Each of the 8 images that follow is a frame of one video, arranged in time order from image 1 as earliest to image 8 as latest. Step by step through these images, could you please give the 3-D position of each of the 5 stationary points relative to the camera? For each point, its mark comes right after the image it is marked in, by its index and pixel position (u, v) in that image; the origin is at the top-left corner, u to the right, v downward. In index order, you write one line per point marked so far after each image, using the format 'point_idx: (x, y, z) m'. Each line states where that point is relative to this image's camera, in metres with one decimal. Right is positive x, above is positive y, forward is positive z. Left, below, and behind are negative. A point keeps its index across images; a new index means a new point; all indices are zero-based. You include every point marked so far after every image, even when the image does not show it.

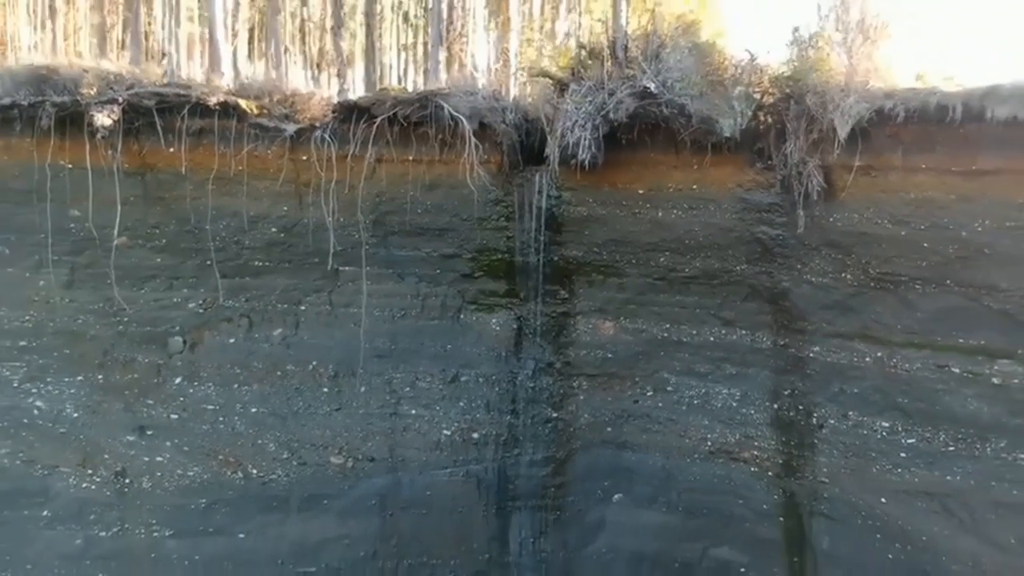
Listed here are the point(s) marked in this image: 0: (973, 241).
0: (+1.0, +0.1, +2.0) m
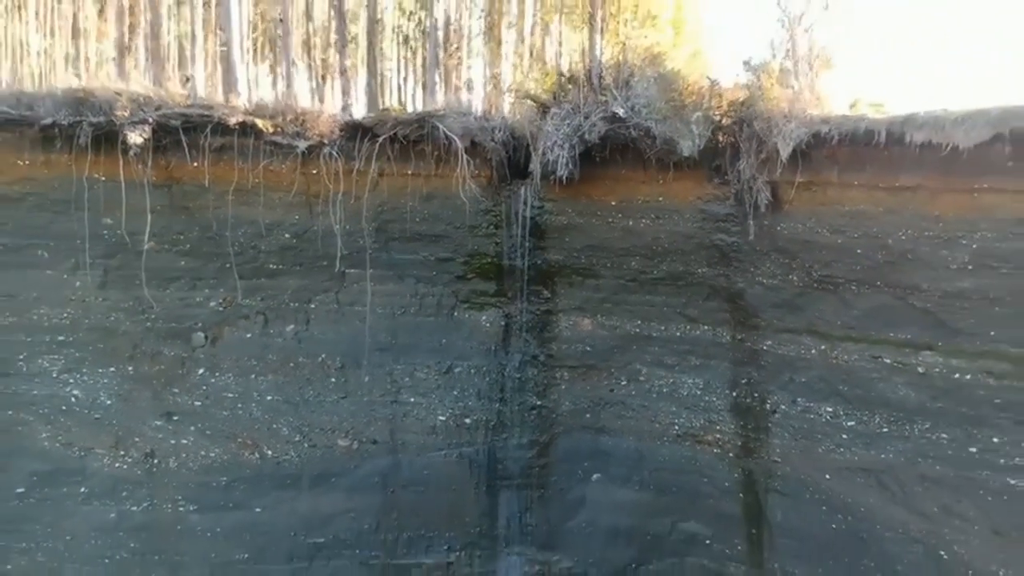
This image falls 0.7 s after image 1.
0: (+0.9, +0.1, +2.3) m
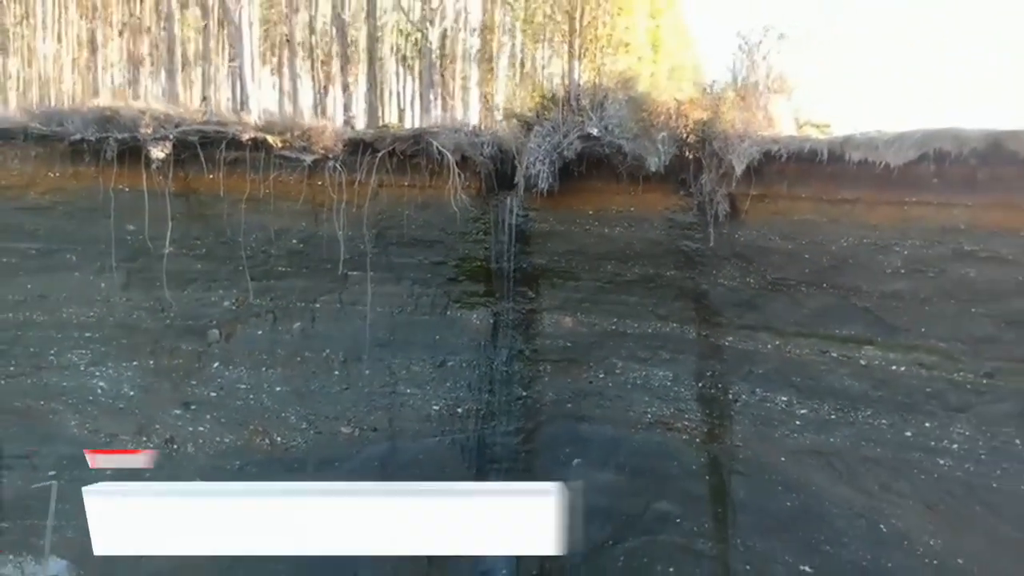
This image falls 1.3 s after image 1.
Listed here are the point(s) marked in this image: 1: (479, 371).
0: (+0.9, +0.1, +2.6) m
1: (-0.1, -0.3, +3.2) m
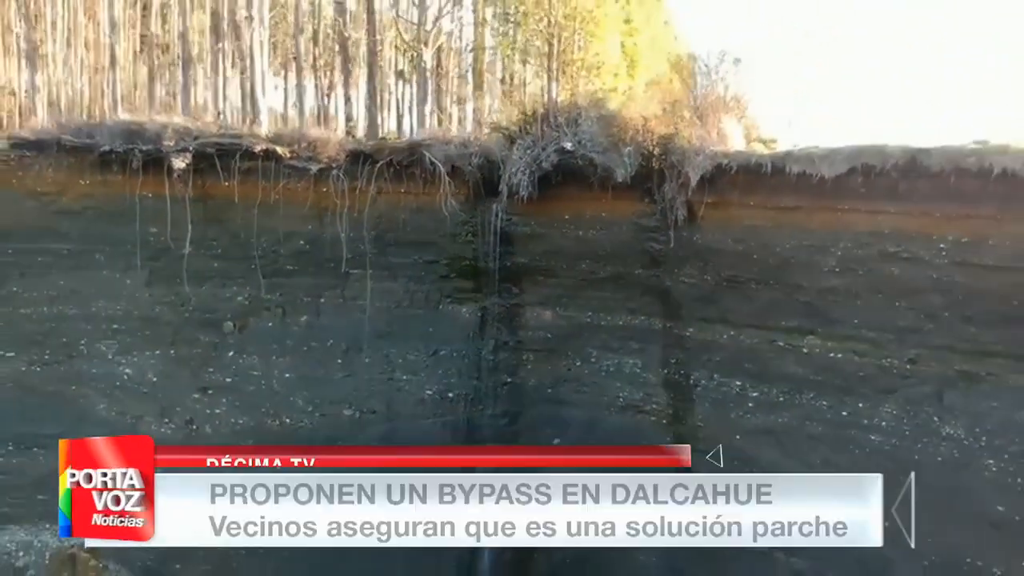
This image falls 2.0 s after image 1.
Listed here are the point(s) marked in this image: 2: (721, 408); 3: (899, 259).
0: (+0.8, +0.1, +3.0) m
1: (-0.2, -0.3, +3.5) m
2: (+0.7, -0.4, +3.2) m
3: (+1.1, +0.1, +2.7) m
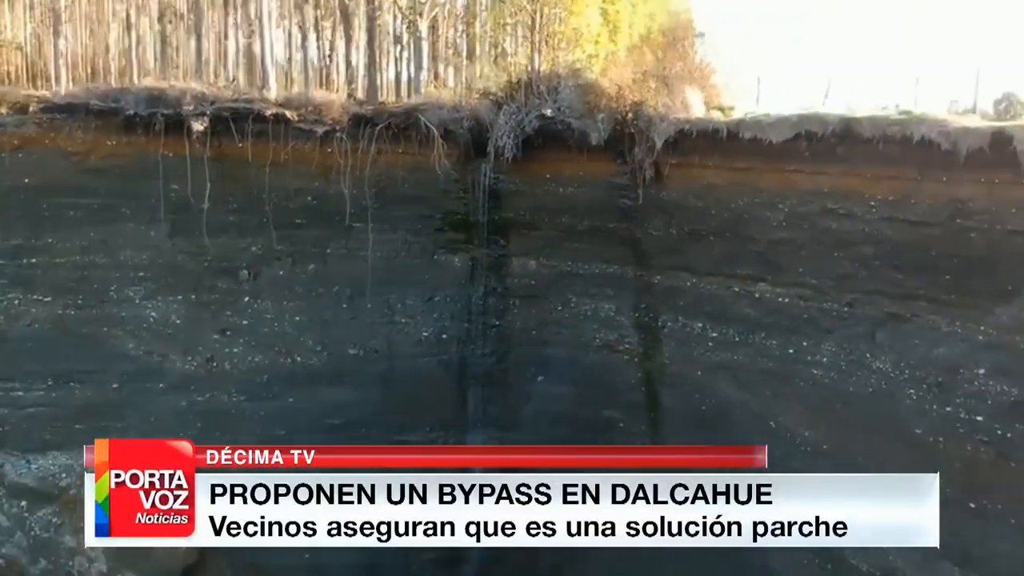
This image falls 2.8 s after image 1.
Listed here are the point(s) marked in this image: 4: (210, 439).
0: (+0.8, +0.3, +3.3) m
1: (-0.2, -0.1, +3.9) m
2: (+0.6, -0.2, +3.6) m
3: (+1.0, +0.2, +3.1) m
4: (-1.2, -0.6, +3.8) m
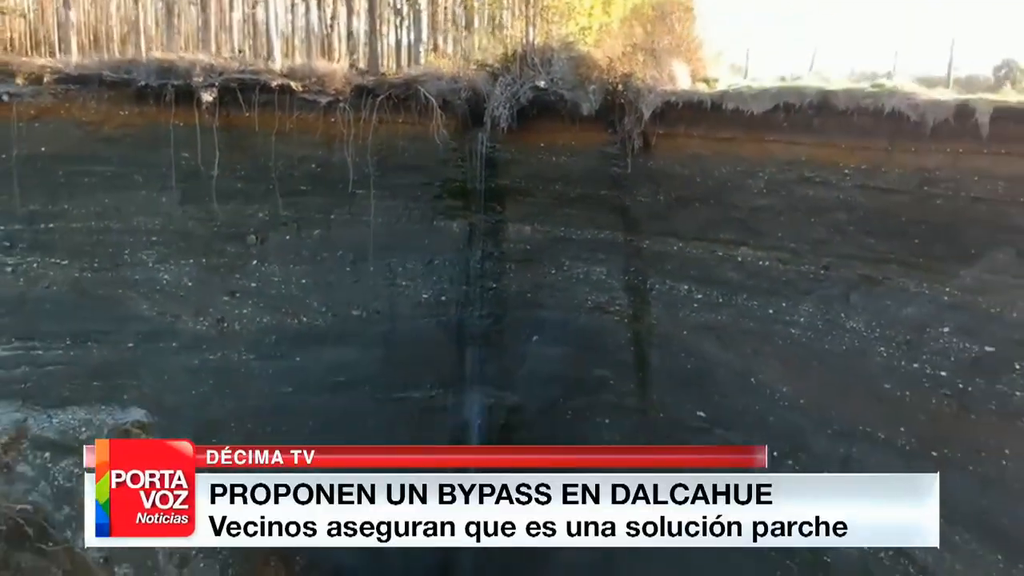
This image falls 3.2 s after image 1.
0: (+0.8, +0.4, +3.5) m
1: (-0.2, +0.1, +4.1) m
2: (+0.6, -0.1, +3.8) m
3: (+1.0, +0.4, +3.3) m
4: (-1.2, -0.4, +4.0) m
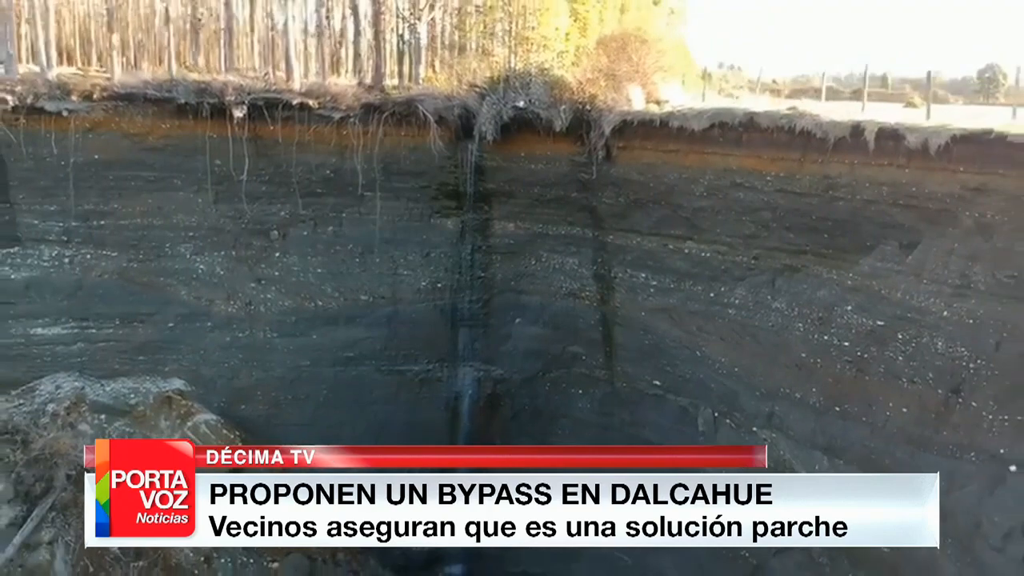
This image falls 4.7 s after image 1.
0: (+0.7, +0.4, +4.2) m
1: (-0.3, +0.1, +4.8) m
2: (+0.6, 0.0, +4.4) m
3: (+0.9, +0.4, +3.9) m
4: (-1.3, -0.4, +4.7) m
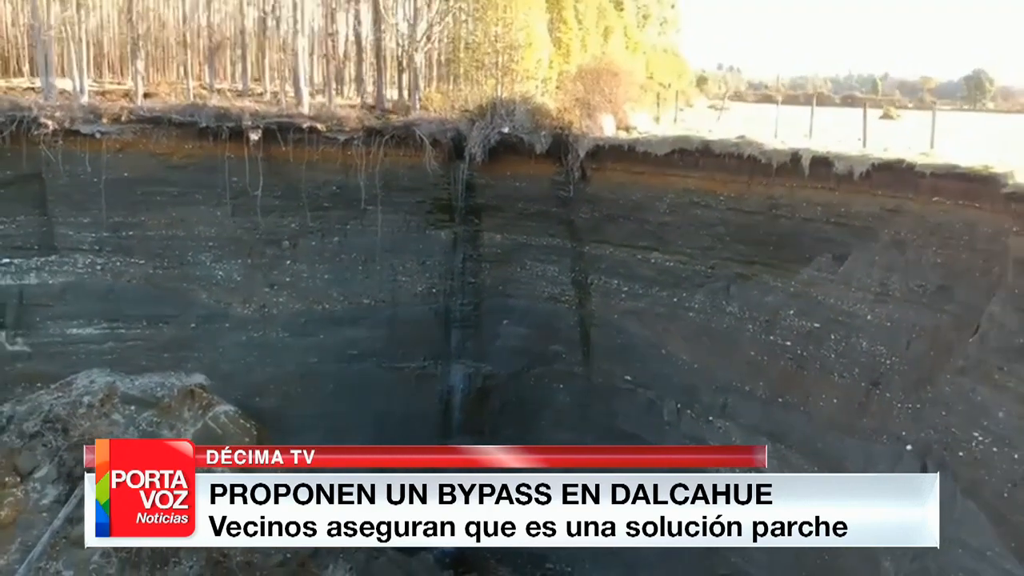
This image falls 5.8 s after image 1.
0: (+0.6, +0.4, +4.7) m
1: (-0.4, +0.1, +5.3) m
2: (+0.5, -0.1, +5.0) m
3: (+0.9, +0.4, +4.5) m
4: (-1.4, -0.4, +5.2) m
